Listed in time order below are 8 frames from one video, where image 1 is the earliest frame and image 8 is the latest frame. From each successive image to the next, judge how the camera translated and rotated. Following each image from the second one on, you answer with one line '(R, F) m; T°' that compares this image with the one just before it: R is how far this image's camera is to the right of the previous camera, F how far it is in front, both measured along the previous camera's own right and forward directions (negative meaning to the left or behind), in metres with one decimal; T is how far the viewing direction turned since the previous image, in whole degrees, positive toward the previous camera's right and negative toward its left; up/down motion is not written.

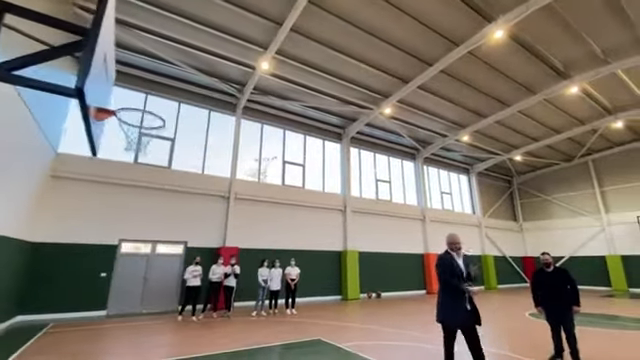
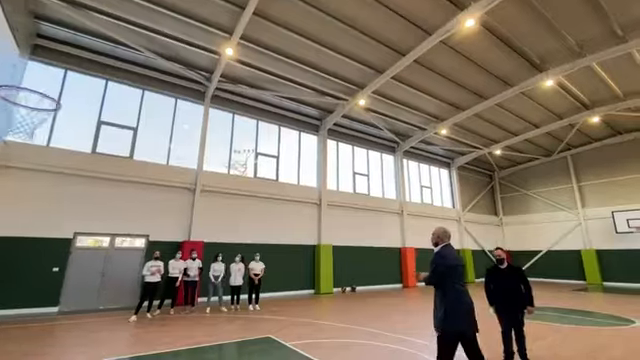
(+0.5, +0.4) m; +2°
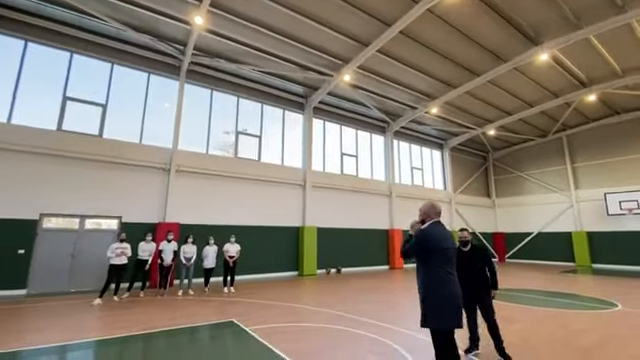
(+0.5, +0.3) m; 0°
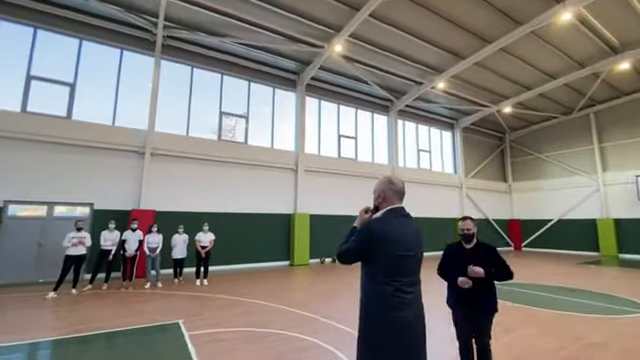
(+0.7, +0.8) m; -3°
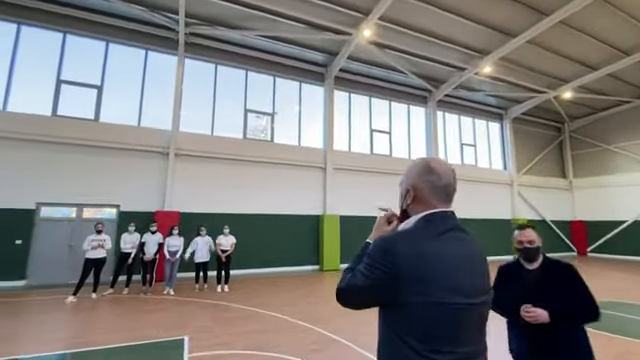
(+0.2, +0.6) m; -7°
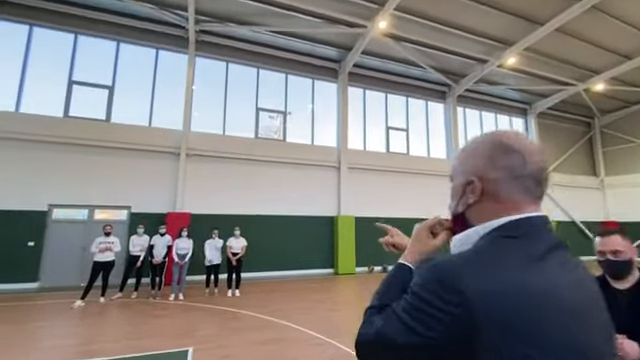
(0.0, +0.3) m; -3°
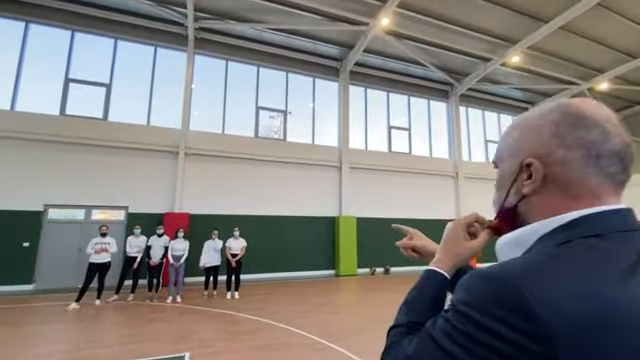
(0.0, +0.1) m; 0°
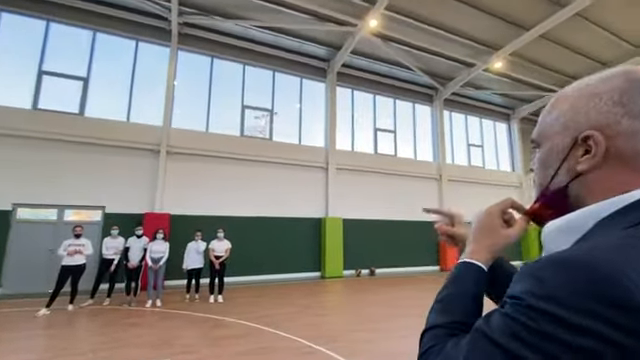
(-0.1, +0.1) m; +3°
